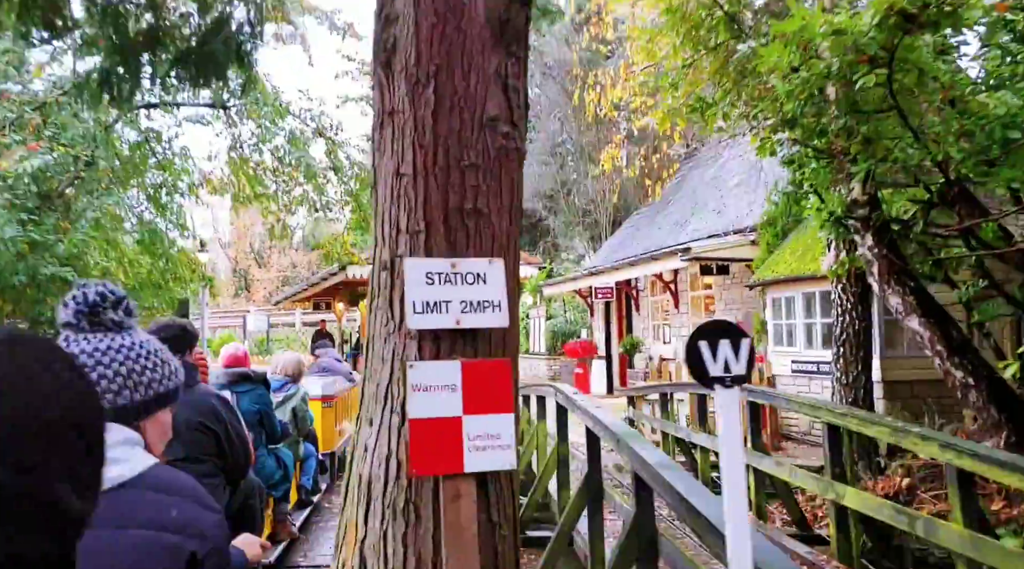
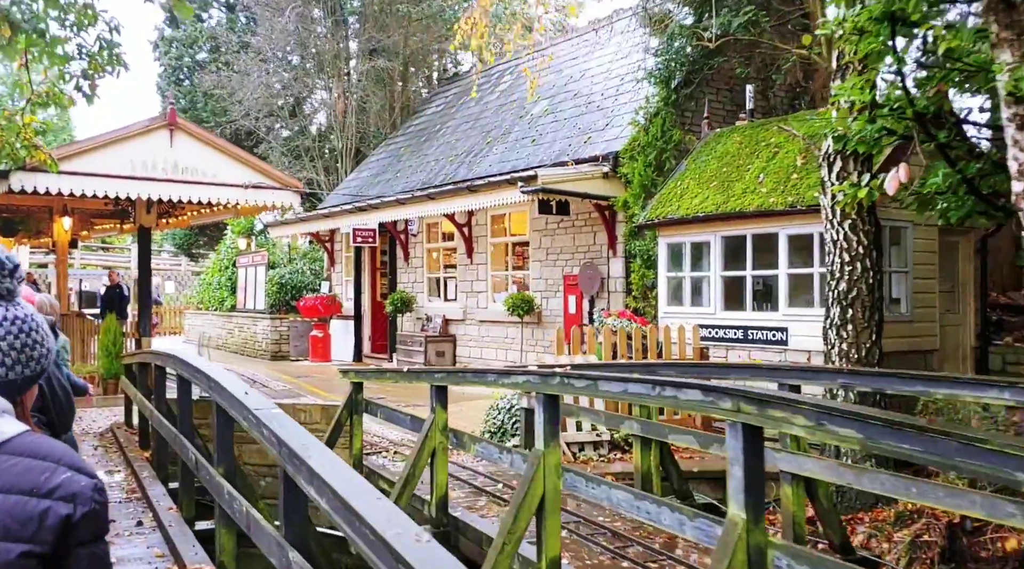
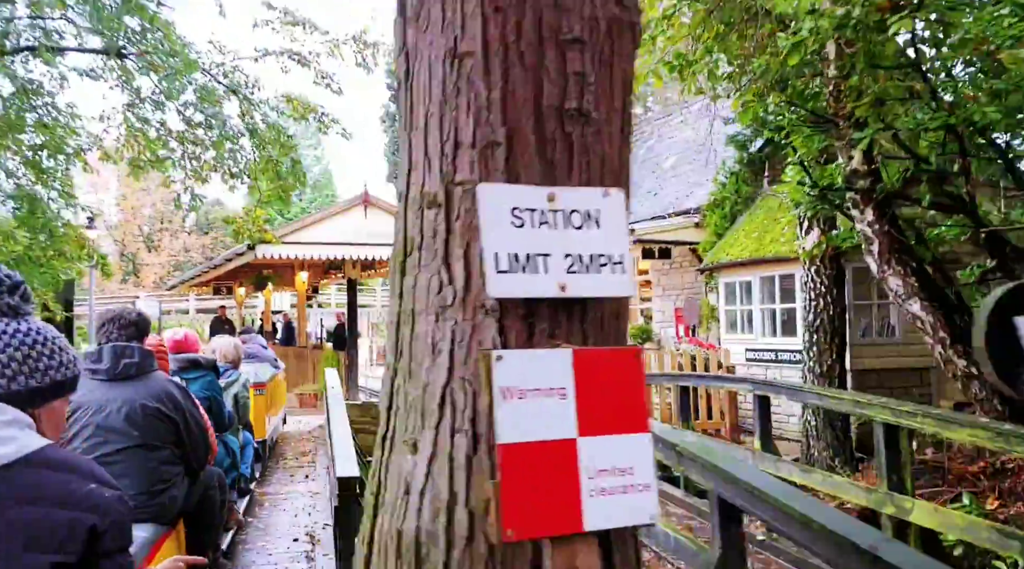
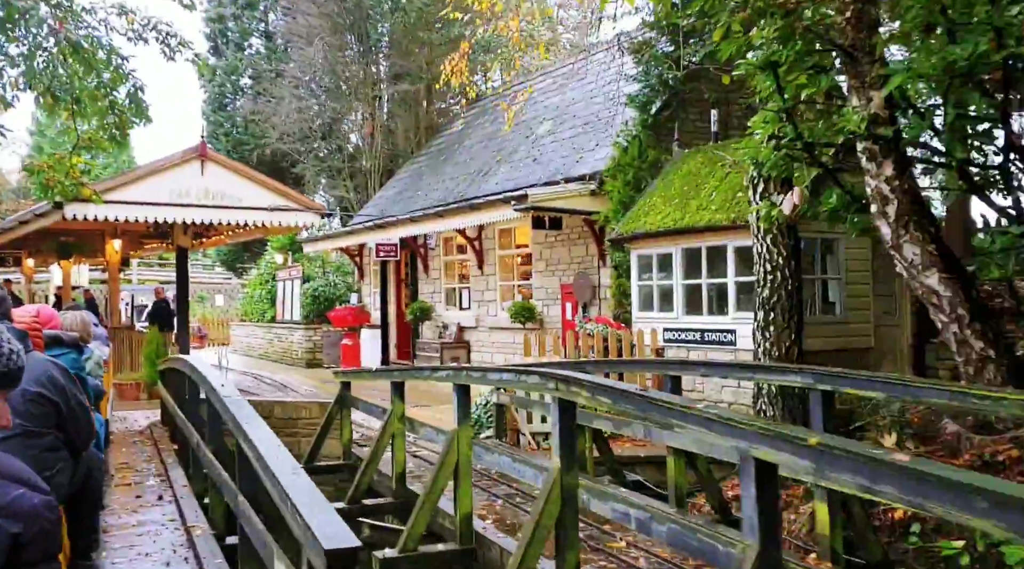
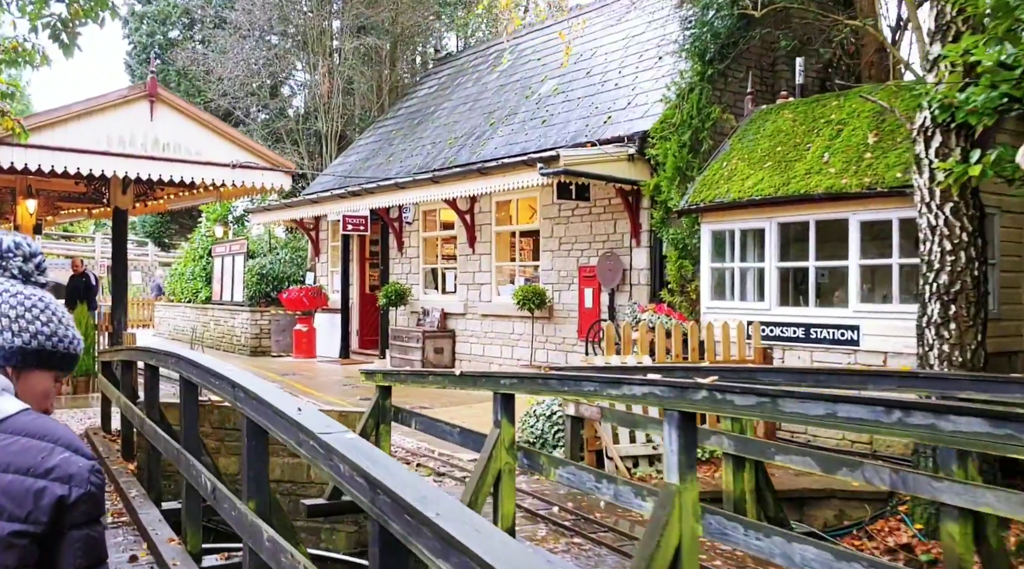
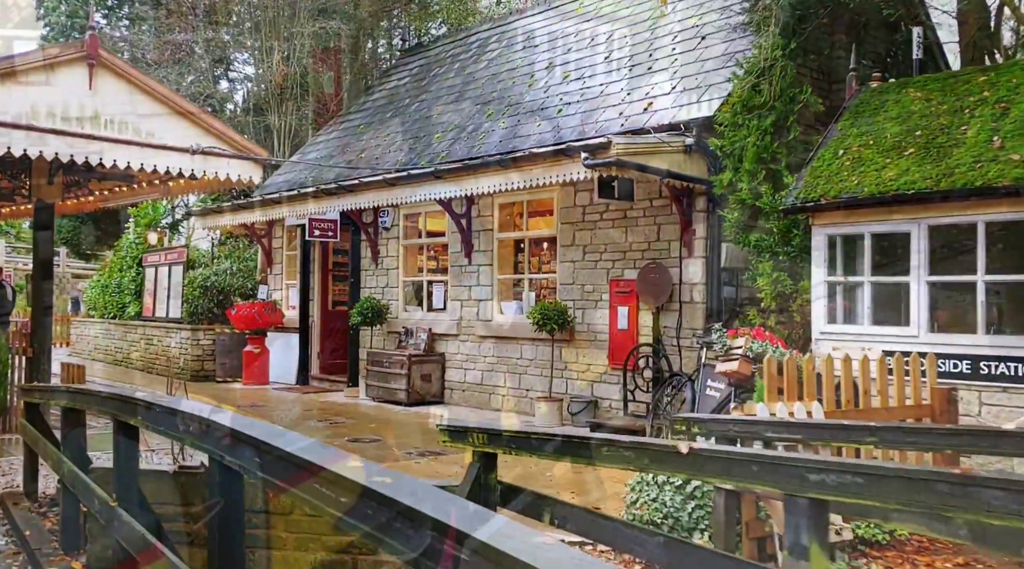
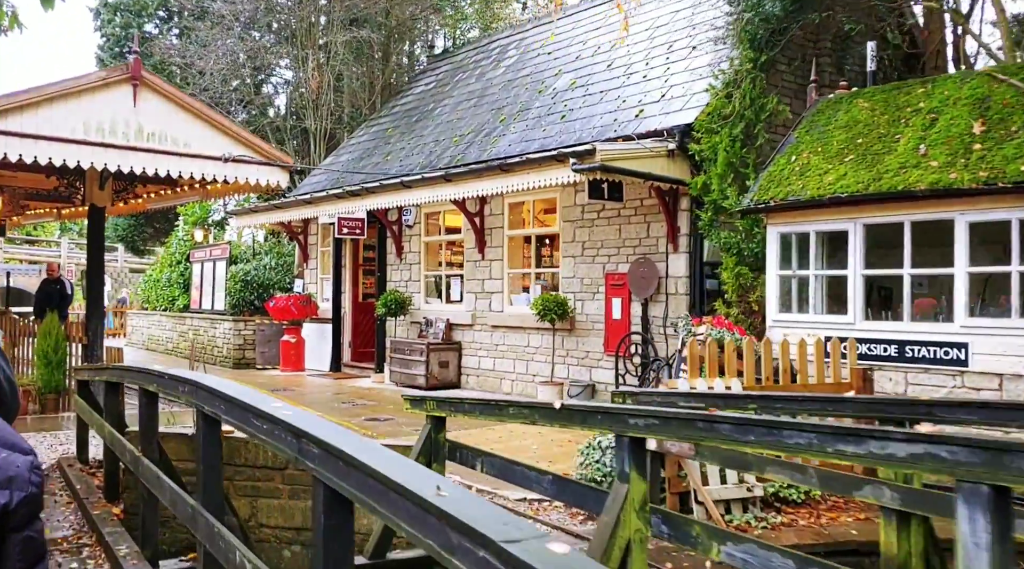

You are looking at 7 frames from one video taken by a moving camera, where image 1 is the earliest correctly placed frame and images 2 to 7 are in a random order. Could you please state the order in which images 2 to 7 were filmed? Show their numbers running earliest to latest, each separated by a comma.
3, 4, 2, 5, 7, 6
